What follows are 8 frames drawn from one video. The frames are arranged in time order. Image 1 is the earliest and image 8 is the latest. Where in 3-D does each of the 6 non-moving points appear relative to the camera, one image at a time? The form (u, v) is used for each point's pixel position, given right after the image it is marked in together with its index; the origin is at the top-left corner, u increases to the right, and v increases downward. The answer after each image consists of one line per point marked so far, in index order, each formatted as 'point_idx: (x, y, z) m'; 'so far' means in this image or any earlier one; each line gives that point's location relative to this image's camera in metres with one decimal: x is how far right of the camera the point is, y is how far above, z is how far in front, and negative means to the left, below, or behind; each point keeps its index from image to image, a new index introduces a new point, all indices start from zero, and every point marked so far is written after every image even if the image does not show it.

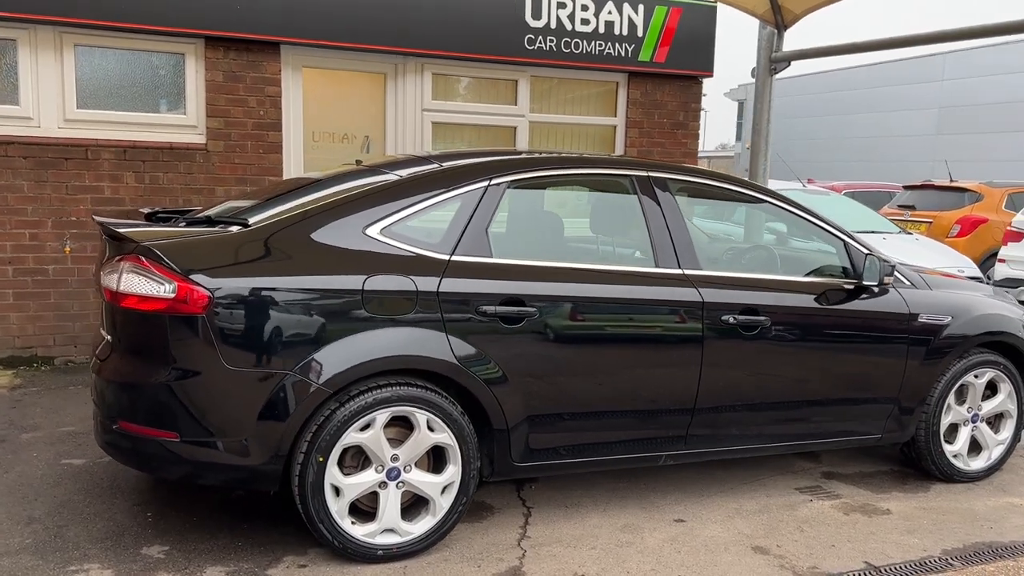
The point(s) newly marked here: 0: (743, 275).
0: (+1.1, 0.0, +3.8) m
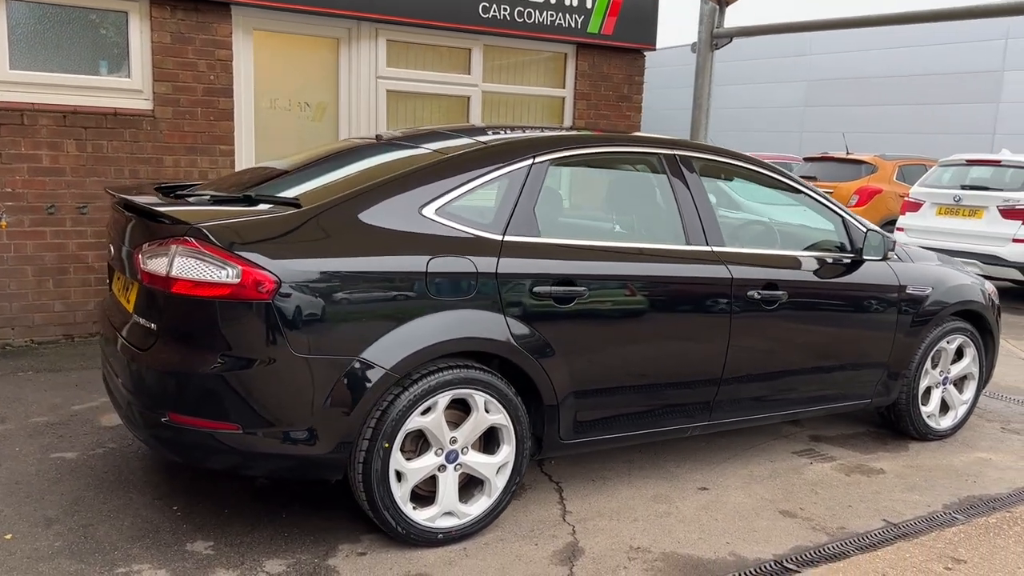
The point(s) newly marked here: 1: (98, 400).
0: (+1.2, +0.2, +3.9) m
1: (-2.1, -0.6, +4.5) m
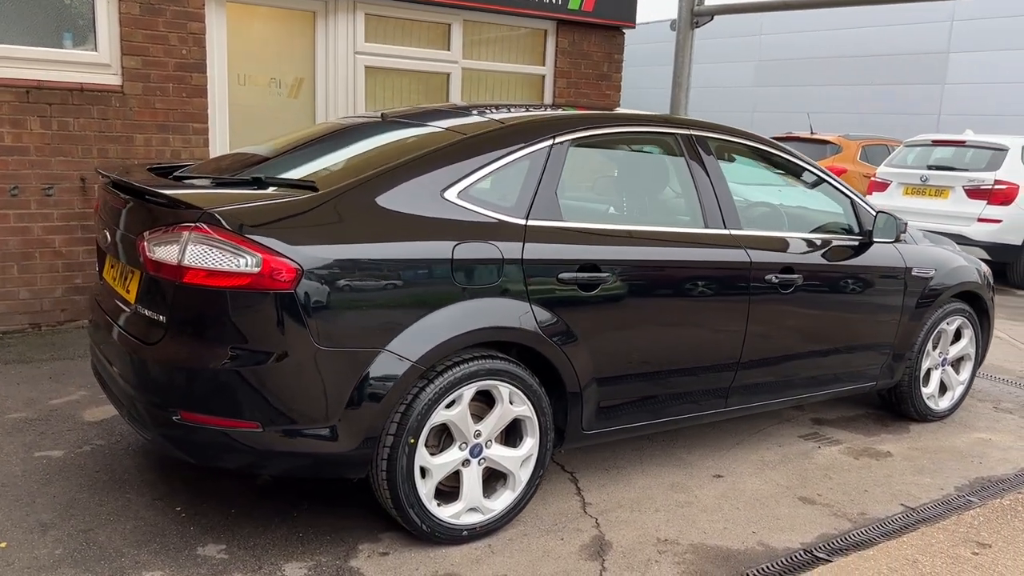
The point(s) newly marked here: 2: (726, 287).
0: (+1.2, +0.2, +3.8) m
1: (-2.1, -0.5, +4.3) m
2: (+0.9, 0.0, +3.5) m
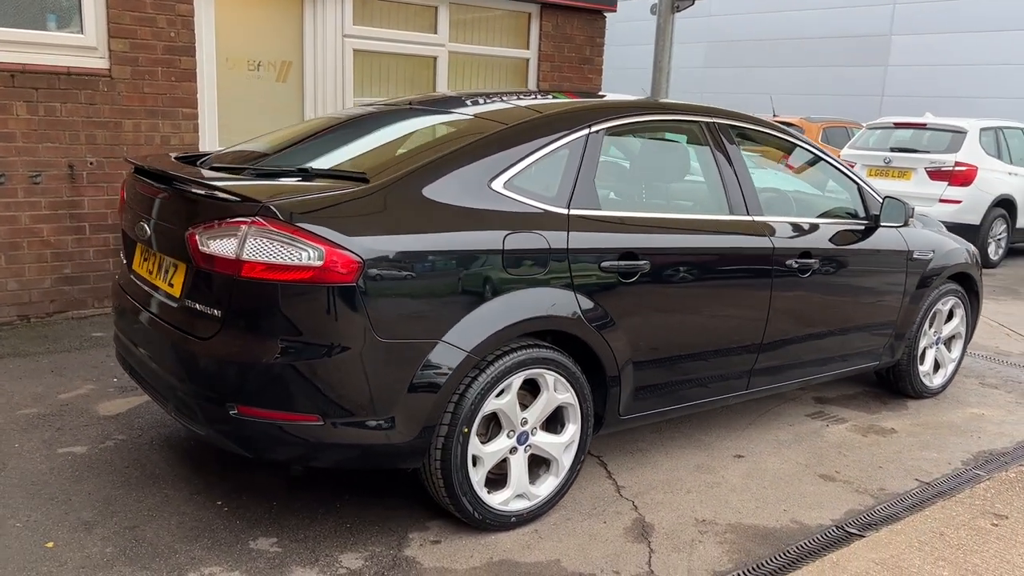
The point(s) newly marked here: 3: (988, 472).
0: (+1.3, +0.3, +3.9) m
1: (-2.1, -0.5, +4.2) m
2: (+1.0, +0.1, +3.6) m
3: (+2.1, -0.8, +3.8) m
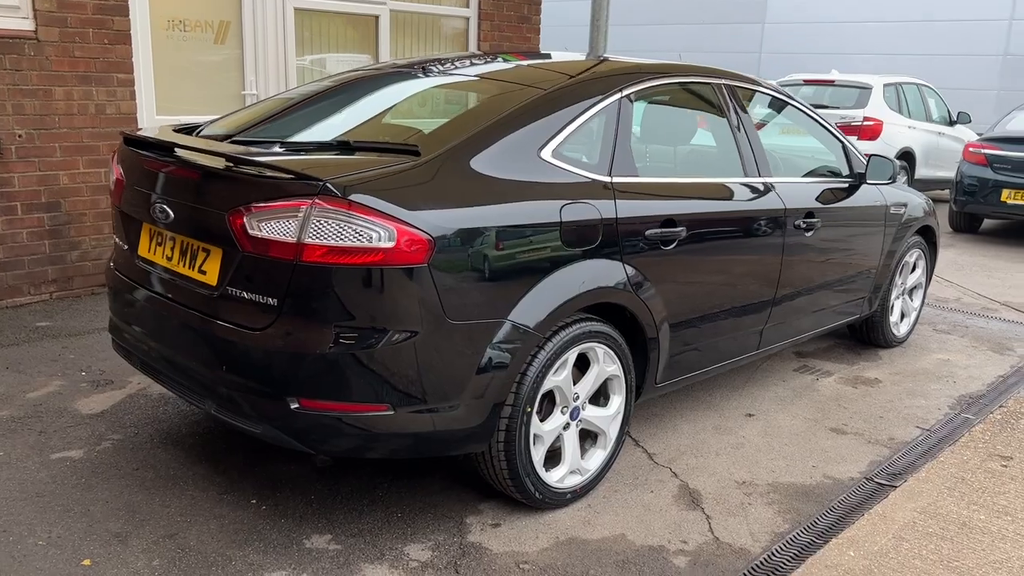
0: (+1.3, +0.5, +4.0) m
1: (-2.0, -0.4, +3.8) m
2: (+1.0, +0.2, +3.6) m
3: (+2.1, -0.6, +4.0) m
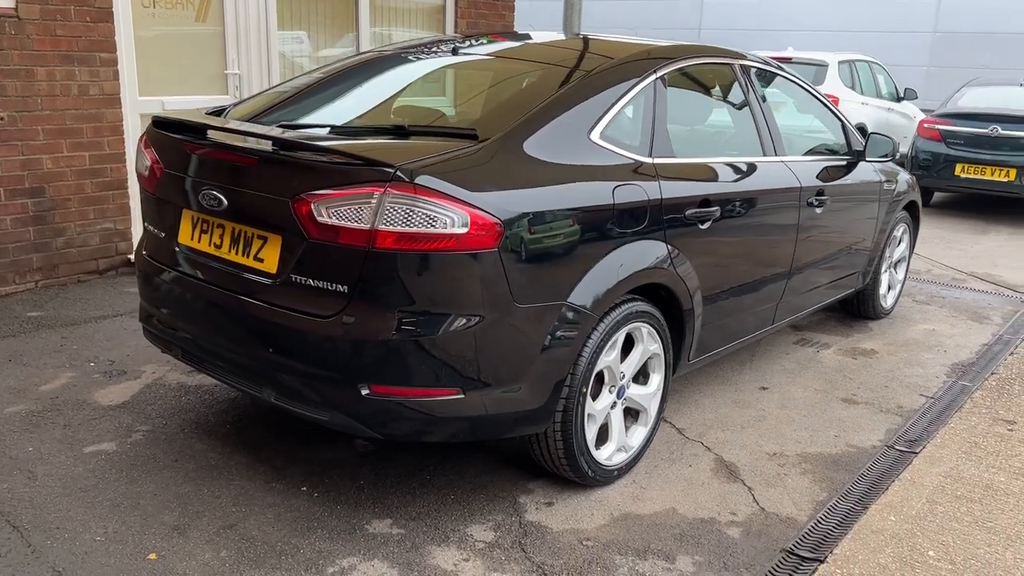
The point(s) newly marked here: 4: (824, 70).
0: (+1.4, +0.6, +4.1) m
1: (-1.9, -0.4, +3.7) m
2: (+1.1, +0.3, +3.7) m
3: (+2.2, -0.5, +4.2) m
4: (+3.9, +2.7, +10.7) m
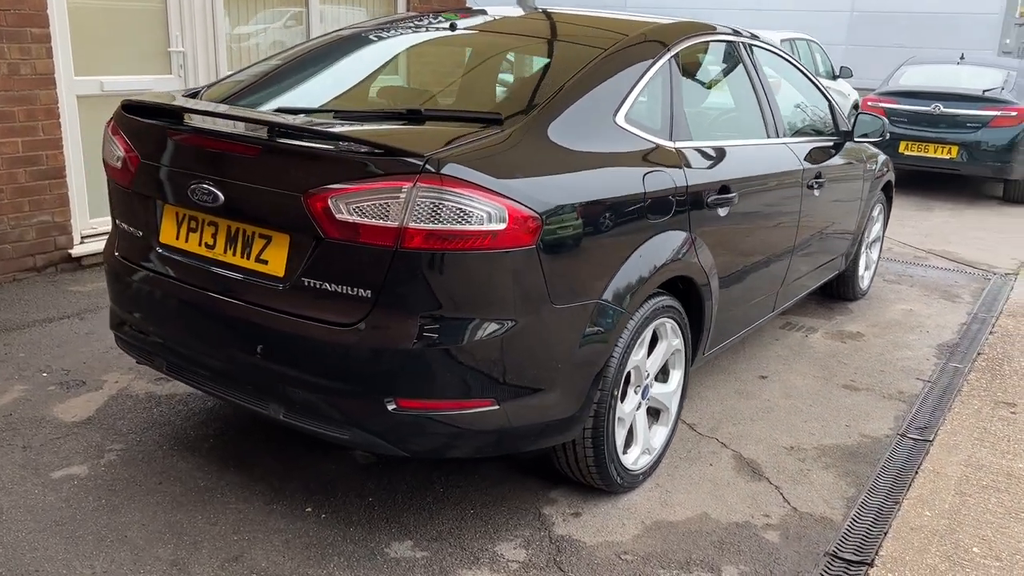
0: (+1.3, +0.7, +4.0) m
1: (-1.9, -0.4, +3.3) m
2: (+1.1, +0.4, +3.6) m
3: (+2.2, -0.4, +4.2) m
4: (+3.2, +3.0, +10.8) m
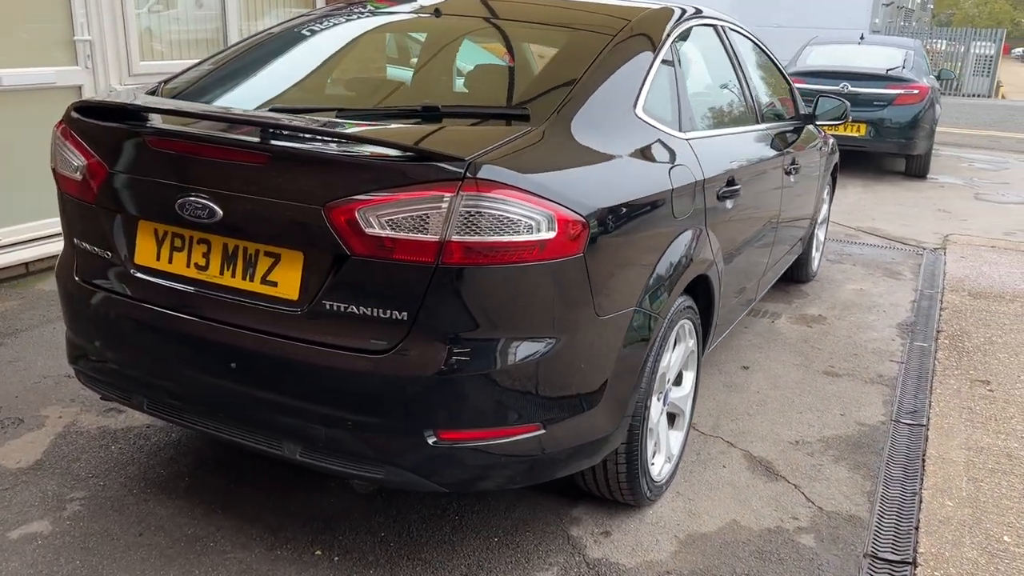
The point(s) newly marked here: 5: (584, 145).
0: (+1.1, +0.7, +3.9) m
1: (-1.9, -0.5, +2.9) m
2: (+1.0, +0.4, +3.5) m
3: (+2.0, -0.3, +4.2) m
4: (+2.0, +3.2, +10.8) m
5: (+0.2, +0.4, +2.3) m
